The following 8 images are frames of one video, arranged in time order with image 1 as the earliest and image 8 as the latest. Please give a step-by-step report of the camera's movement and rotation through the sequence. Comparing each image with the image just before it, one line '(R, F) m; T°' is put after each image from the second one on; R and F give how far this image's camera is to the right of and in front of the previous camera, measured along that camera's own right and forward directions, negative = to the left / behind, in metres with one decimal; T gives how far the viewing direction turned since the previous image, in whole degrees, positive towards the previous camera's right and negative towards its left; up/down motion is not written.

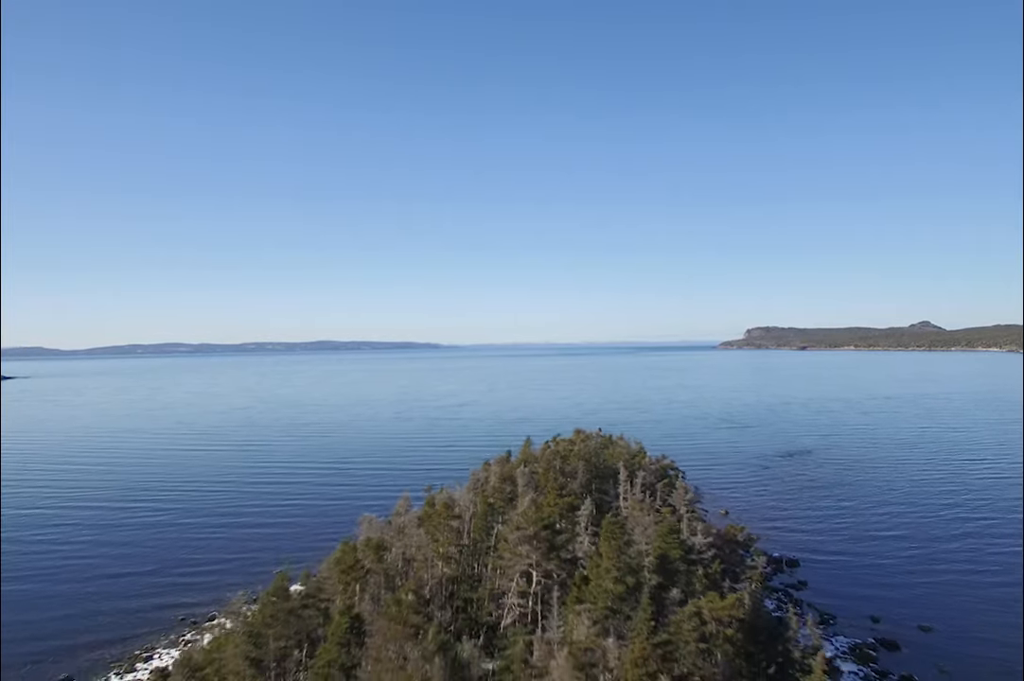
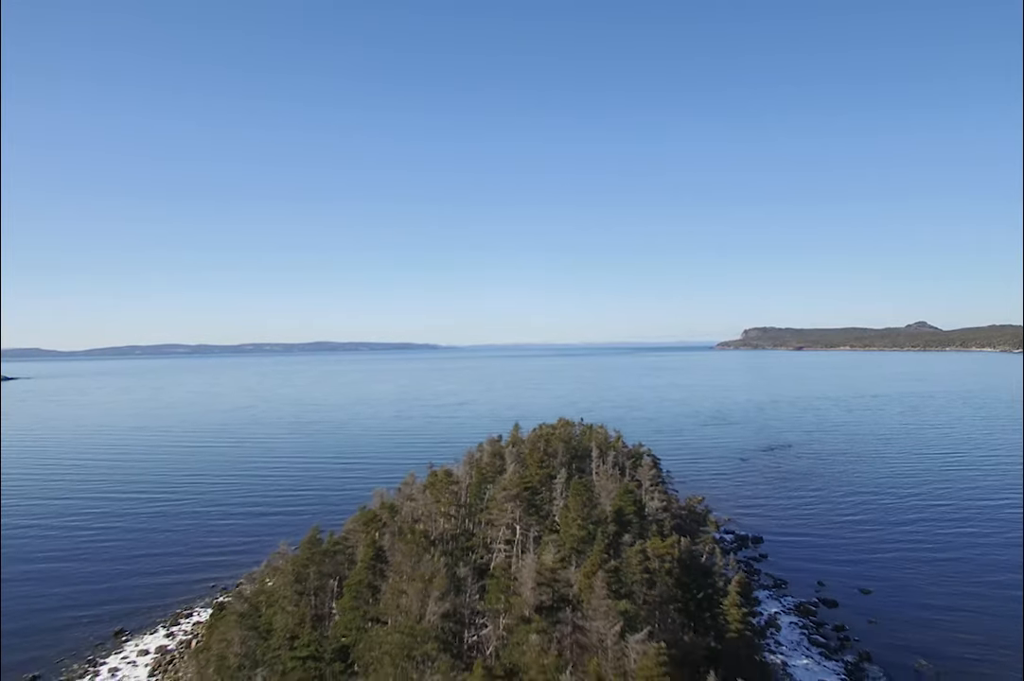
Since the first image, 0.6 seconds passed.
(+0.3, -3.1) m; 0°
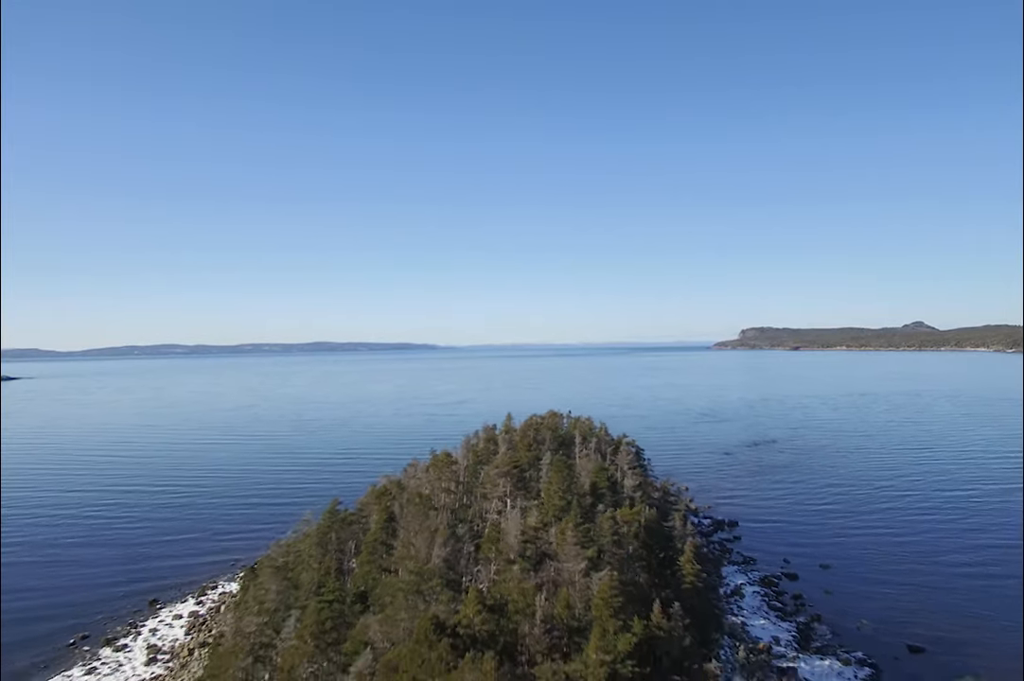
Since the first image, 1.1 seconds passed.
(+0.2, -2.6) m; 0°
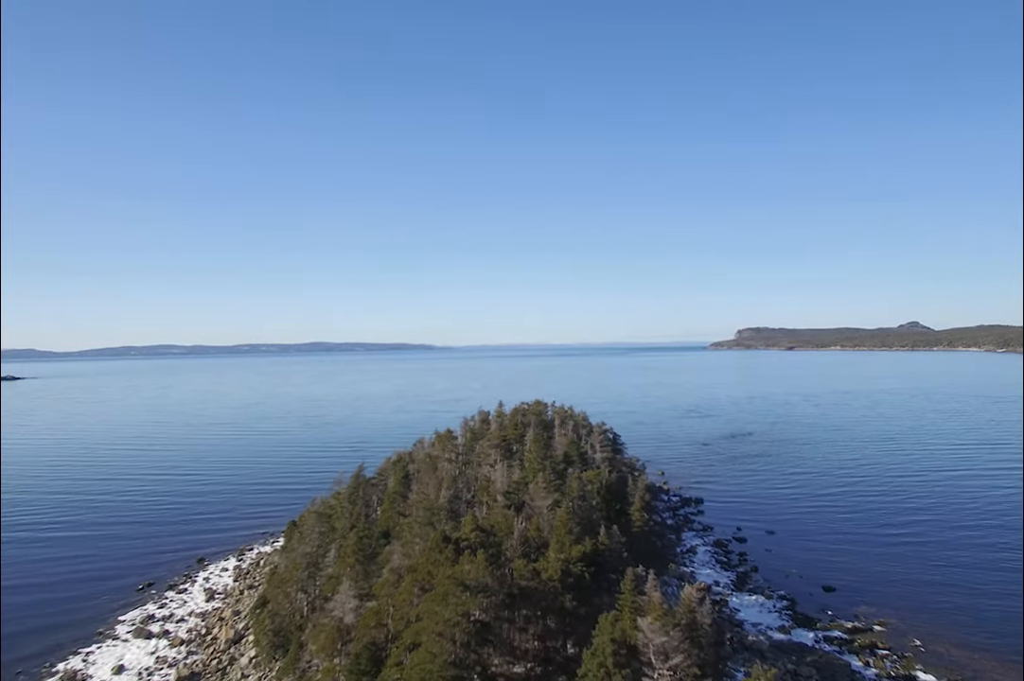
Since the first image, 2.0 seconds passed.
(+0.3, -4.6) m; 0°
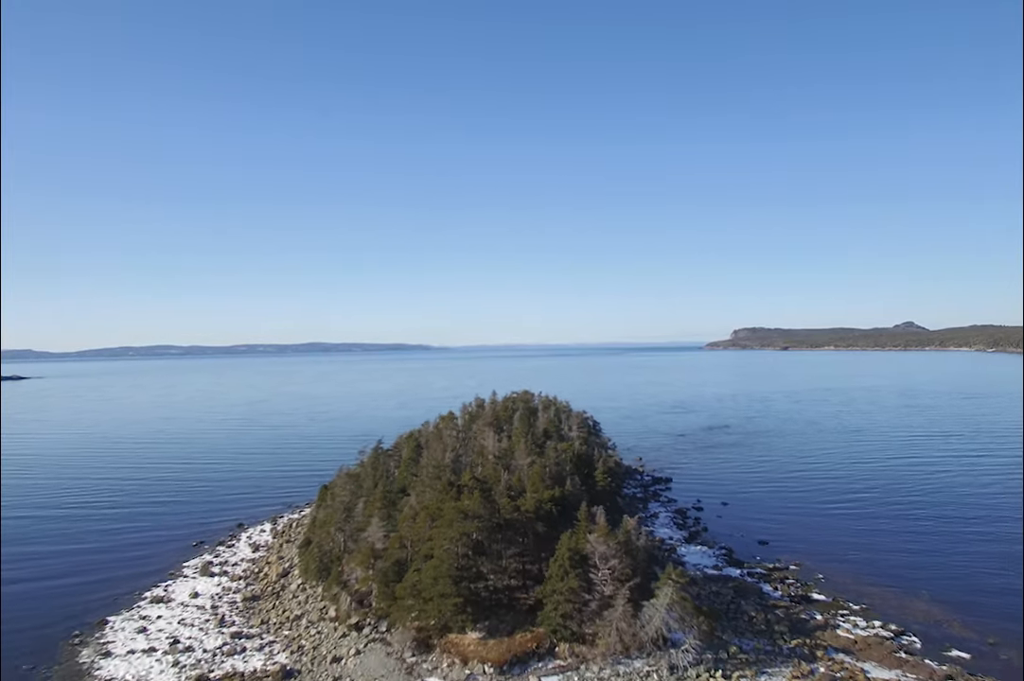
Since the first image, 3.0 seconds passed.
(+0.3, -5.4) m; 0°
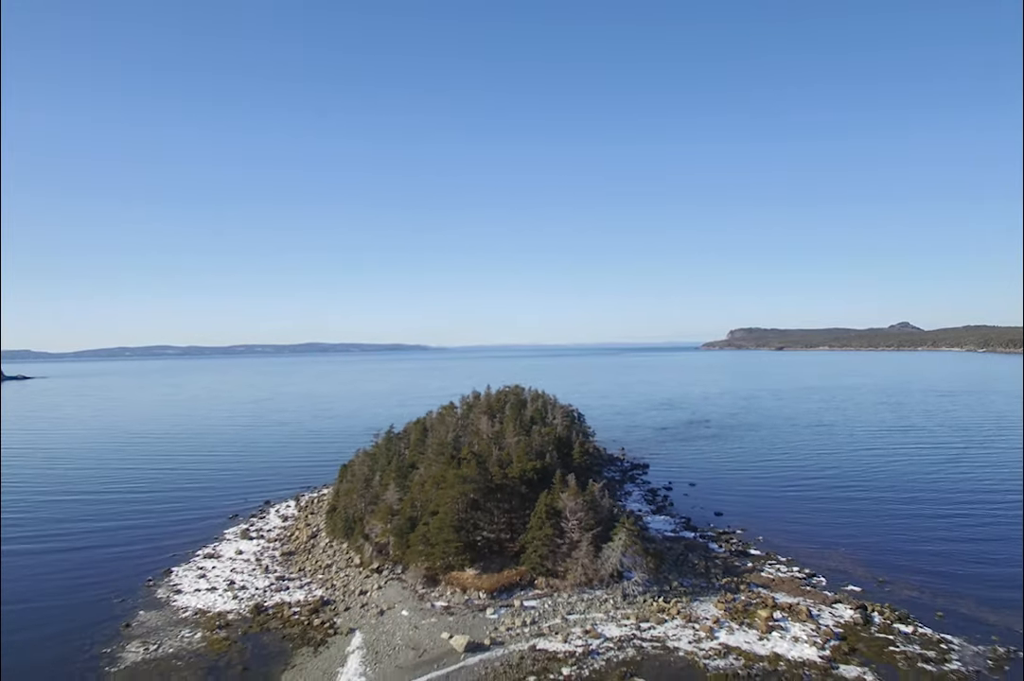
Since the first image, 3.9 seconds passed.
(+0.3, -5.0) m; 0°
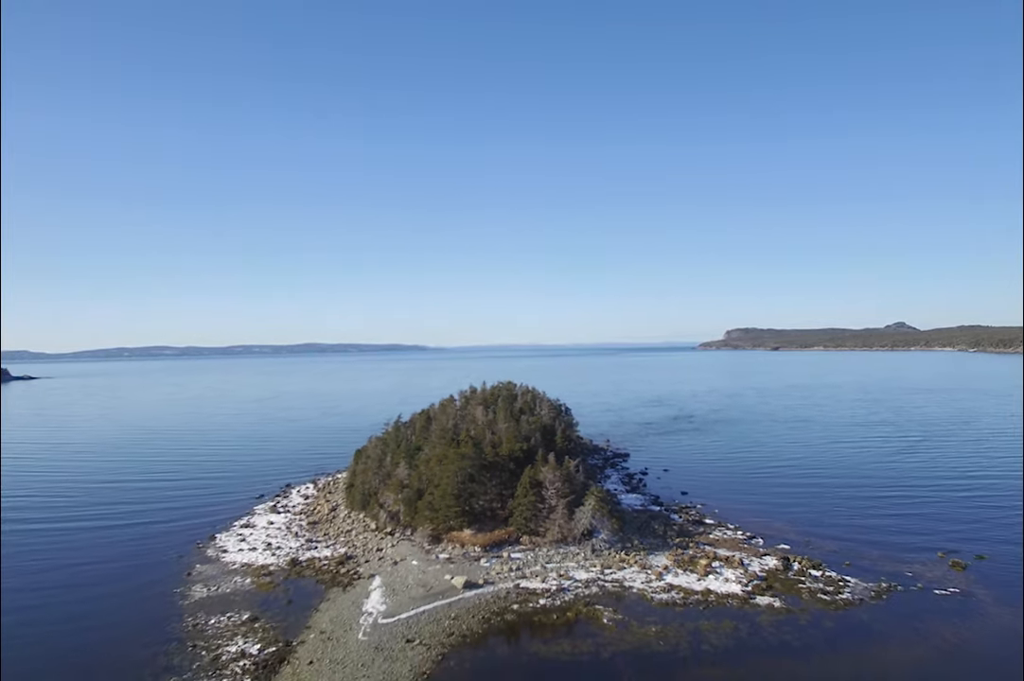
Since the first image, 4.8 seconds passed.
(+0.4, -5.0) m; 0°
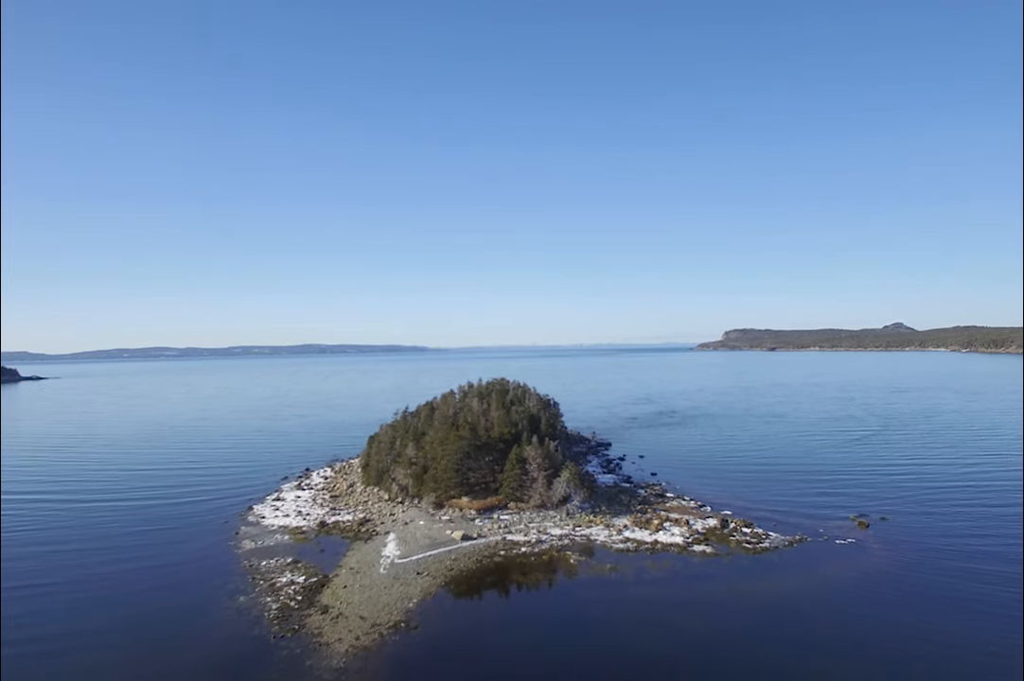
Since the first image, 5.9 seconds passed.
(+0.6, -6.0) m; 0°
